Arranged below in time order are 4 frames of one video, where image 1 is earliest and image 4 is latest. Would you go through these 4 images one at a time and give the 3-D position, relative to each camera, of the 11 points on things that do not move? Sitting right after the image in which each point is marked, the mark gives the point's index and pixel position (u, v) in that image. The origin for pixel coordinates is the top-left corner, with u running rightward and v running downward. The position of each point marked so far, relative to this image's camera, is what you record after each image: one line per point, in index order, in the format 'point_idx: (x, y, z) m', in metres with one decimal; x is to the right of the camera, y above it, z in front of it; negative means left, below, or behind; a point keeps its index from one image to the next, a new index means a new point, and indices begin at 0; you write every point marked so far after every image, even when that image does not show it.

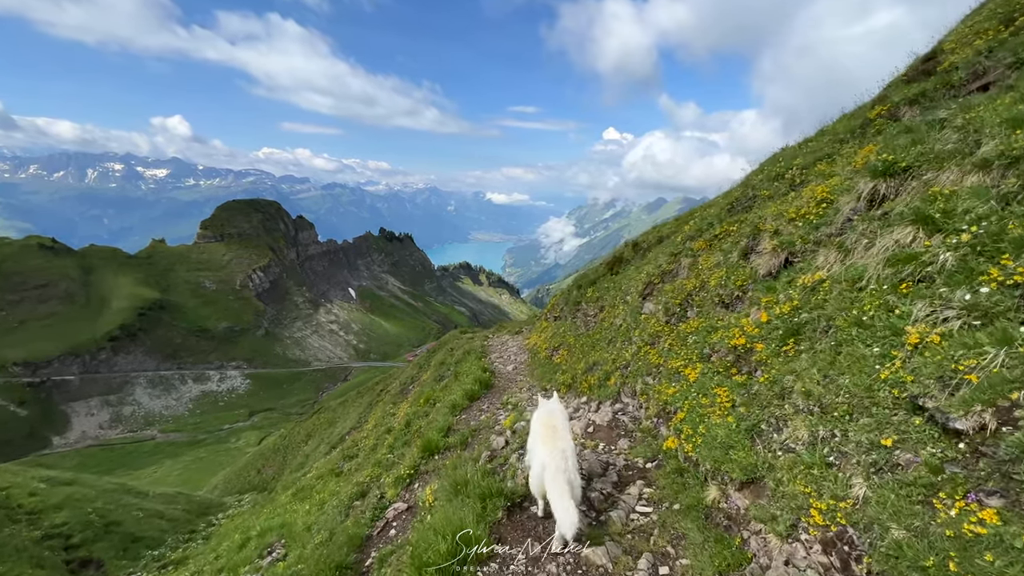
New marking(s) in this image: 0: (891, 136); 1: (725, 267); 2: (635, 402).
0: (+9.8, +3.9, +12.0) m
1: (+7.3, +0.8, +16.0) m
2: (+4.3, -3.9, +16.2) m
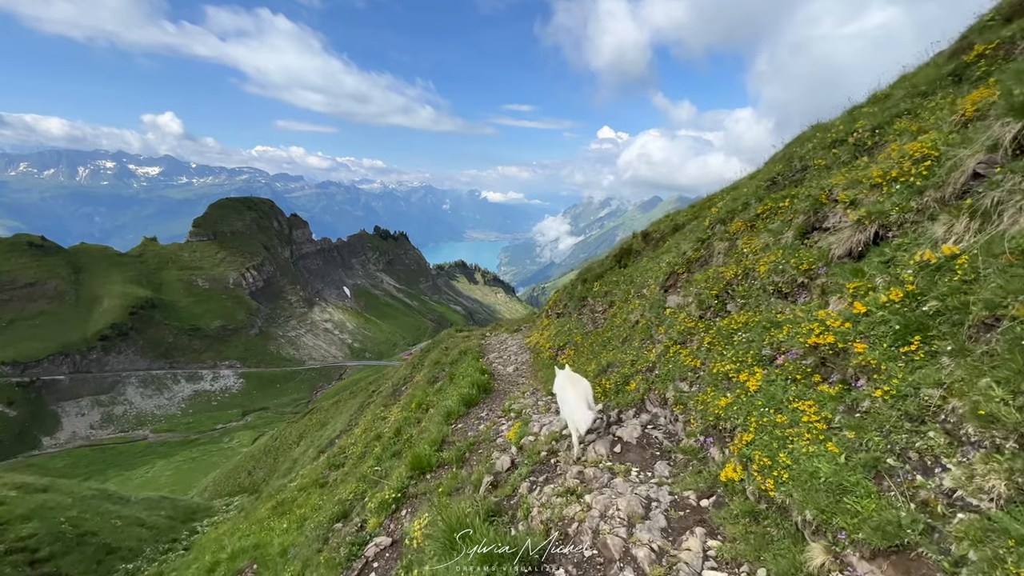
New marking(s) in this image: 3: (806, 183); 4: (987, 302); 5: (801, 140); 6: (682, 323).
0: (+10.1, +4.3, +9.3) m
1: (+7.5, +1.1, +13.3) m
2: (+4.5, -3.6, +13.4) m
3: (+9.4, +3.3, +14.6) m
4: (+6.6, -0.2, +6.5) m
5: (+11.8, +5.9, +18.6) m
6: (+5.8, -1.2, +15.8) m
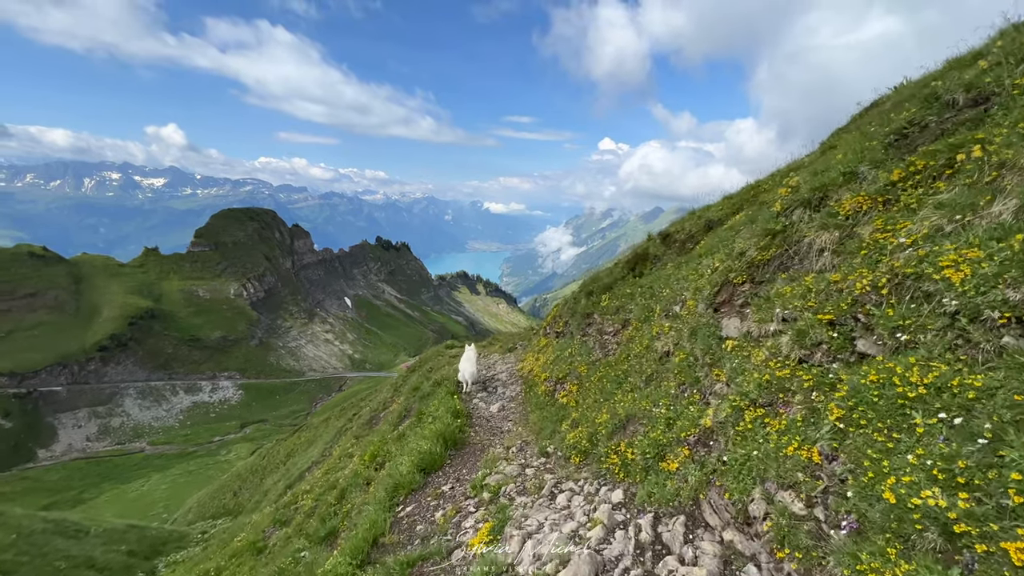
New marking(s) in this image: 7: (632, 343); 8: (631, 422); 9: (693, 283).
0: (+9.2, +4.0, +2.8) m
1: (+6.7, +0.8, +6.7) m
2: (+3.7, -3.9, +6.8) m
3: (+8.6, +2.9, +8.2) m
4: (+5.8, -0.4, 0.0) m
5: (+11.0, +5.4, +12.2) m
6: (+5.0, -1.6, +9.2) m
7: (+4.9, -2.2, +18.8) m
8: (+3.5, -4.0, +13.9) m
9: (+6.2, +0.2, +15.9) m
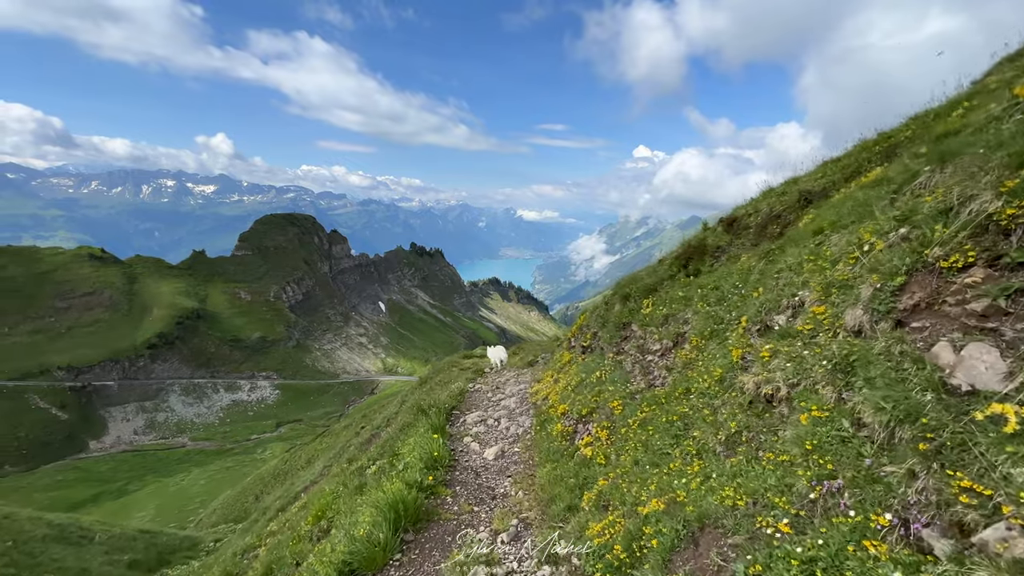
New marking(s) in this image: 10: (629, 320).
0: (+8.2, +4.2, -4.1) m
1: (+5.9, +1.0, 0.0) m
2: (+2.7, -3.7, +0.2) m
3: (+7.9, +3.0, +1.3) m
4: (+4.4, 0.0, -6.7) m
5: (+10.6, +5.5, +5.1) m
6: (+4.3, -1.4, +2.5) m
7: (+4.8, -2.2, +12.1) m
8: (+3.0, -3.8, +7.3) m
9: (+5.9, +0.3, +9.1) m
10: (+5.0, -1.4, +20.0) m
